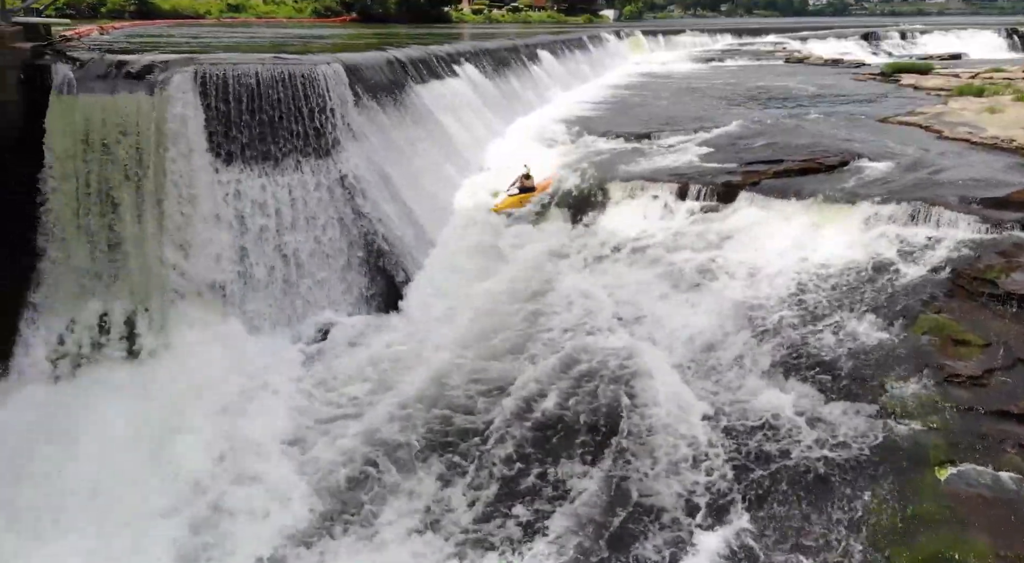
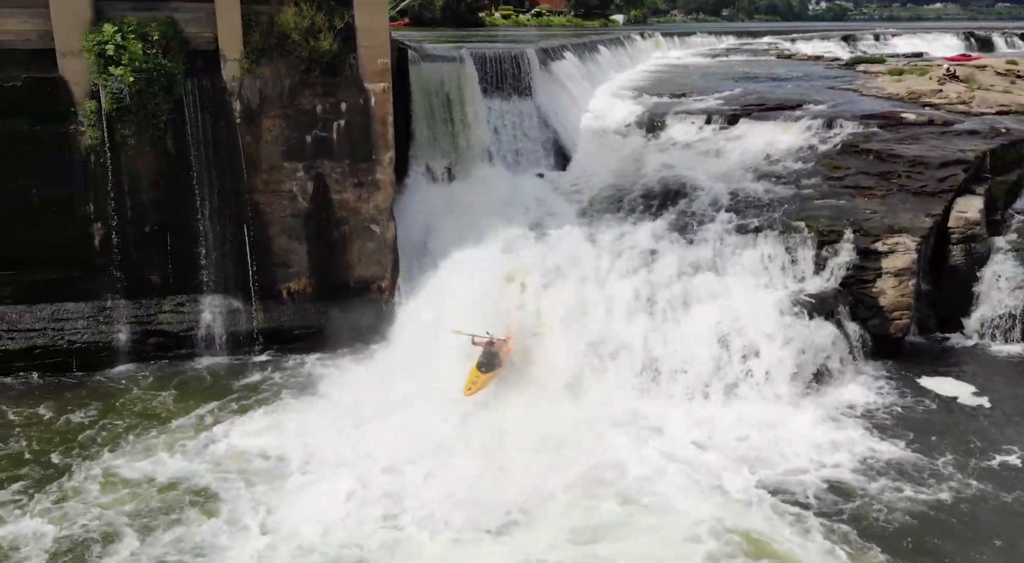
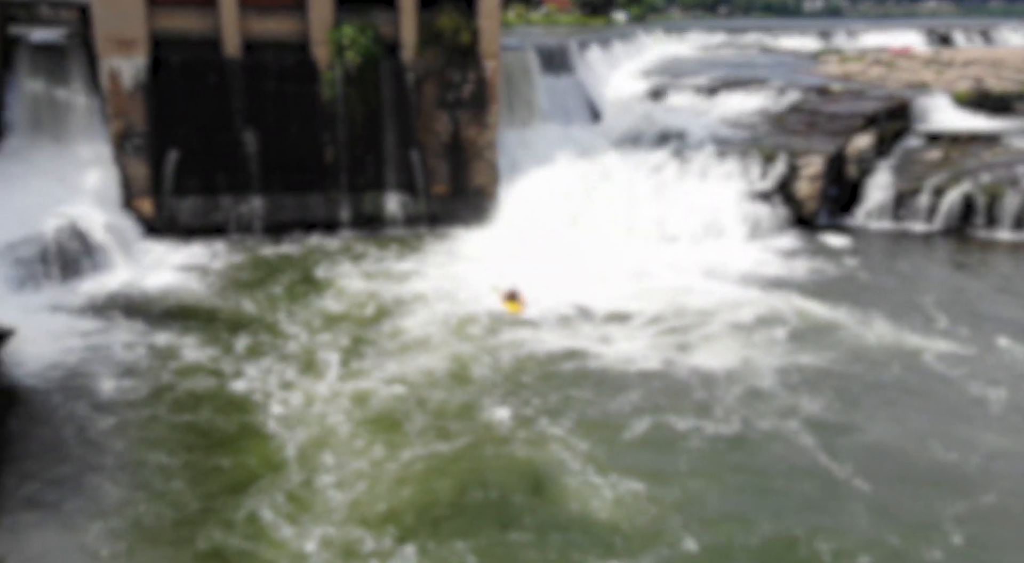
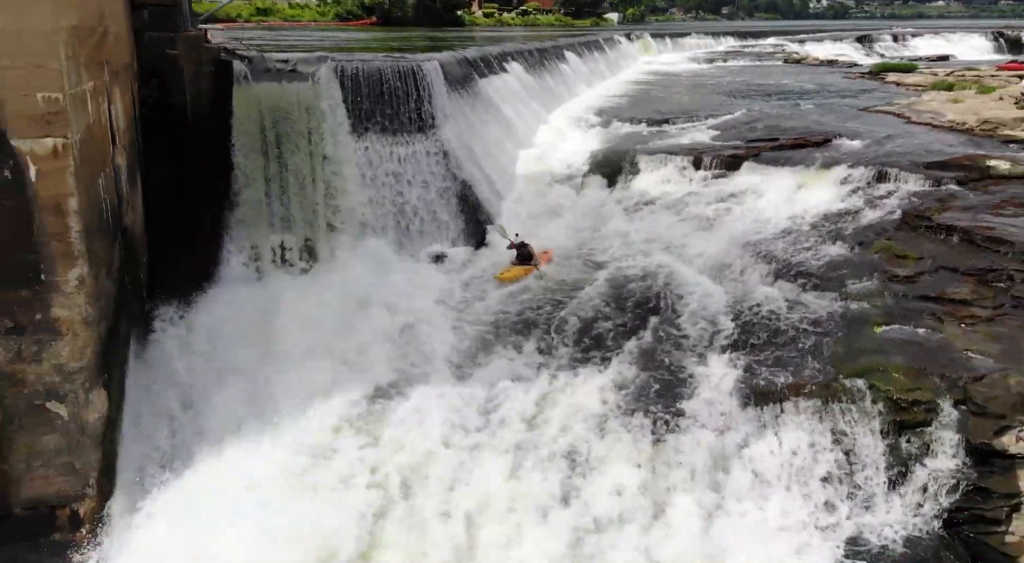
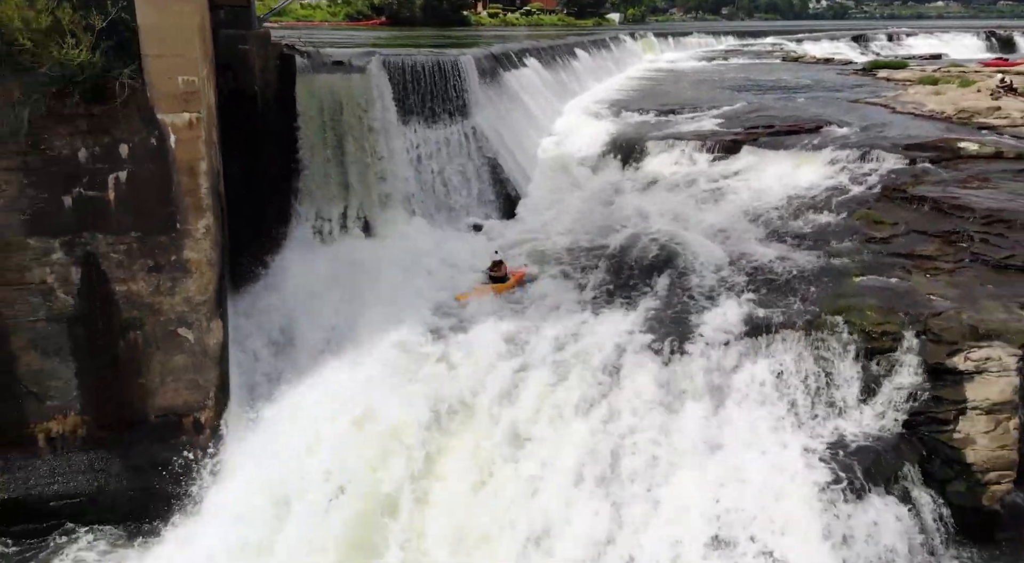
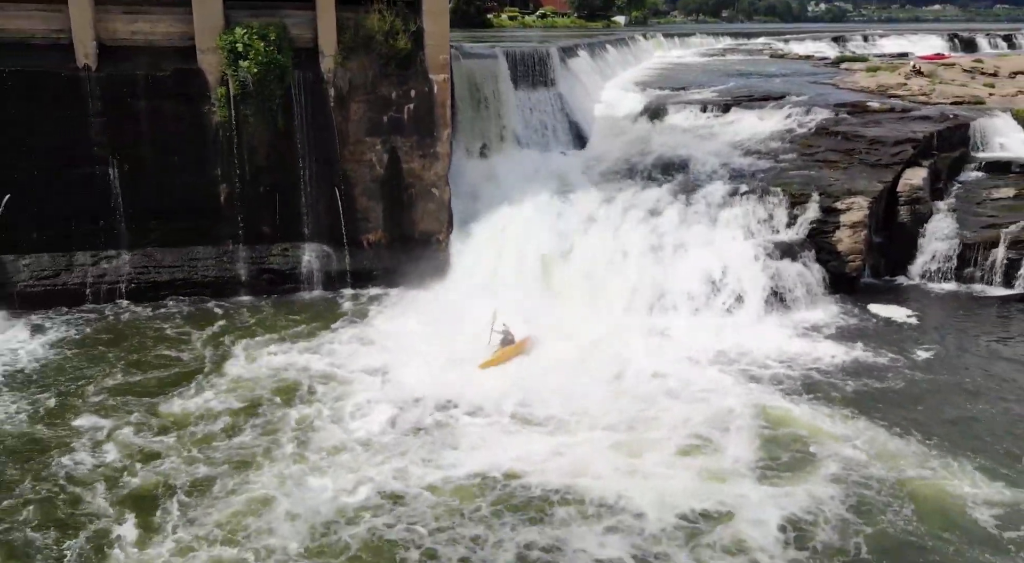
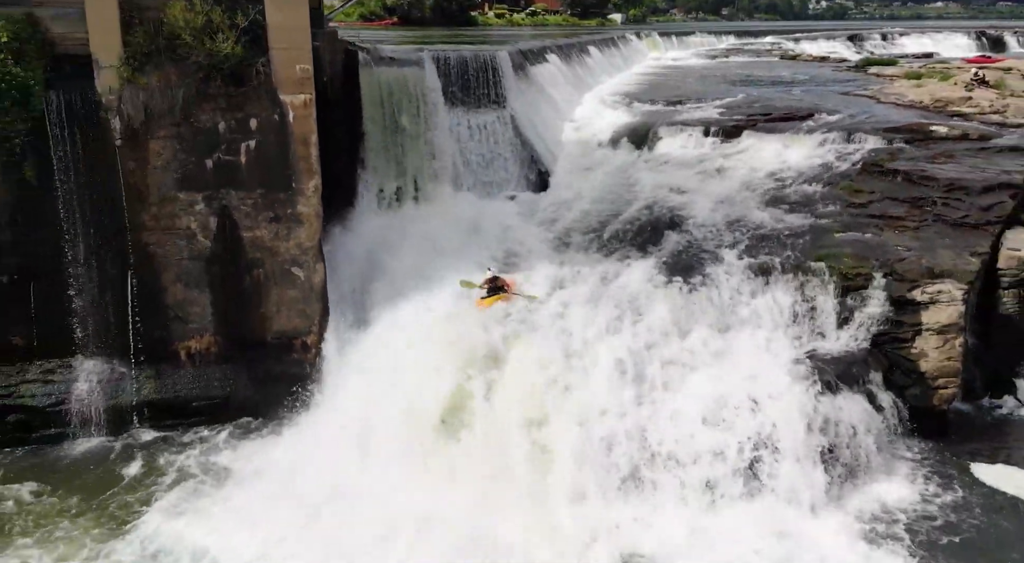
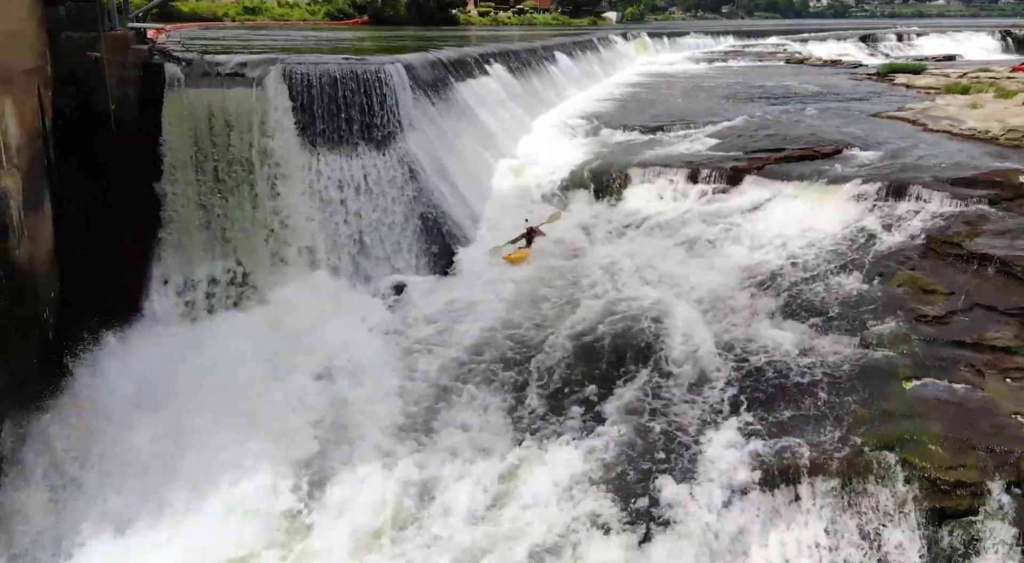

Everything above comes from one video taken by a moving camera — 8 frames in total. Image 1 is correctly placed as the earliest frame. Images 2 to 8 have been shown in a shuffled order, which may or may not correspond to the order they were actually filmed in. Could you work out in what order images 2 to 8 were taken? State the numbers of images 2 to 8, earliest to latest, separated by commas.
8, 4, 5, 7, 2, 6, 3
